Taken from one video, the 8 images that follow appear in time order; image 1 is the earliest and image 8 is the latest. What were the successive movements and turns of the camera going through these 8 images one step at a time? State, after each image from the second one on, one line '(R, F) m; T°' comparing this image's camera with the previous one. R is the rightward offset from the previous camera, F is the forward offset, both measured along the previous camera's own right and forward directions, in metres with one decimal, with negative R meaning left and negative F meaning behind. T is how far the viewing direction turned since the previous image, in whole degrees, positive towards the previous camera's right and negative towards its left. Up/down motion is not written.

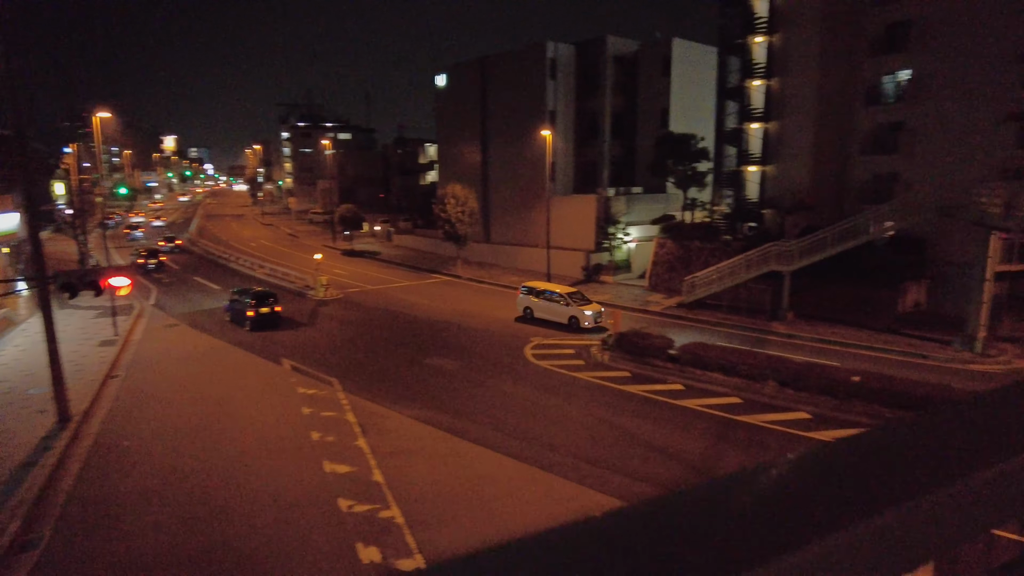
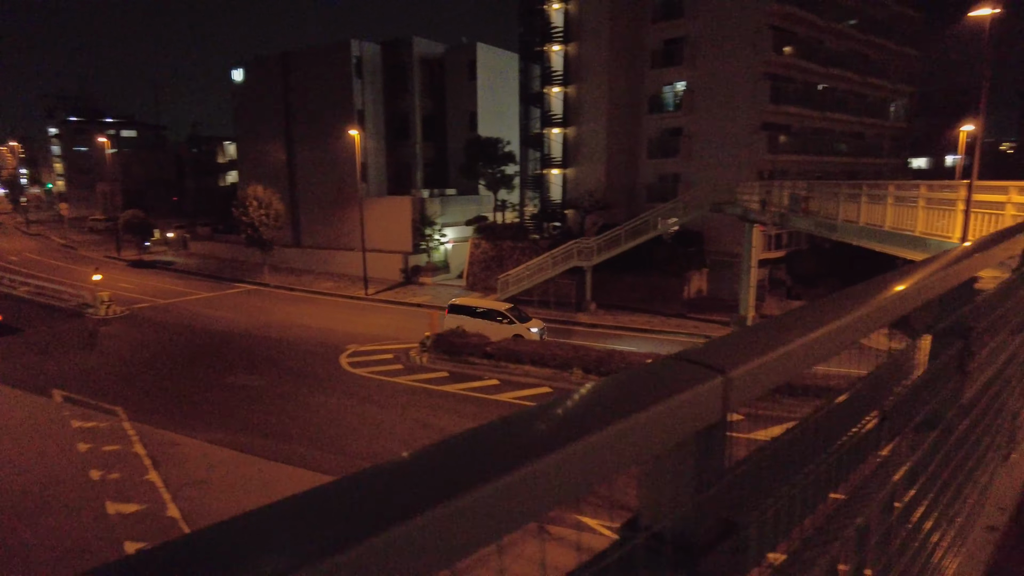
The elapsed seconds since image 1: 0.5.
(+2.7, +0.5) m; +13°
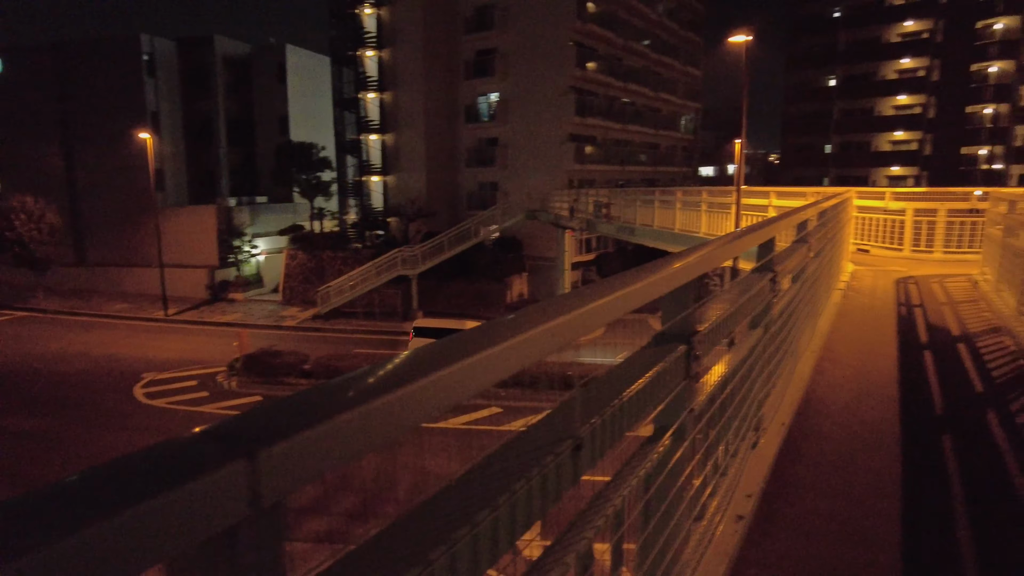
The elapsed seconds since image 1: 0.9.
(+0.8, +0.3) m; +16°
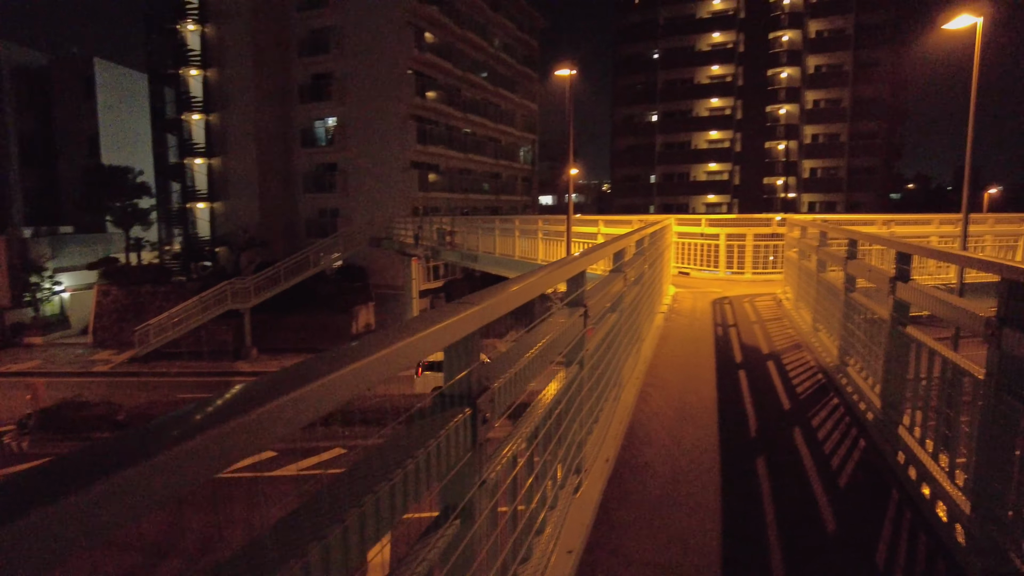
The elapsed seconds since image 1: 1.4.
(+0.2, +0.2) m; +15°
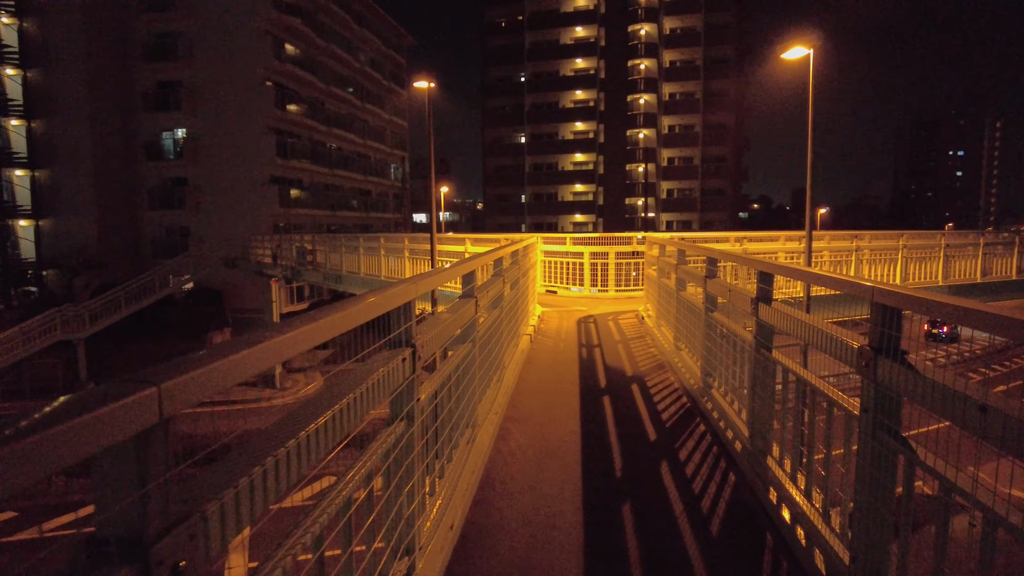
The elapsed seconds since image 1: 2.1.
(+0.1, +0.3) m; +12°
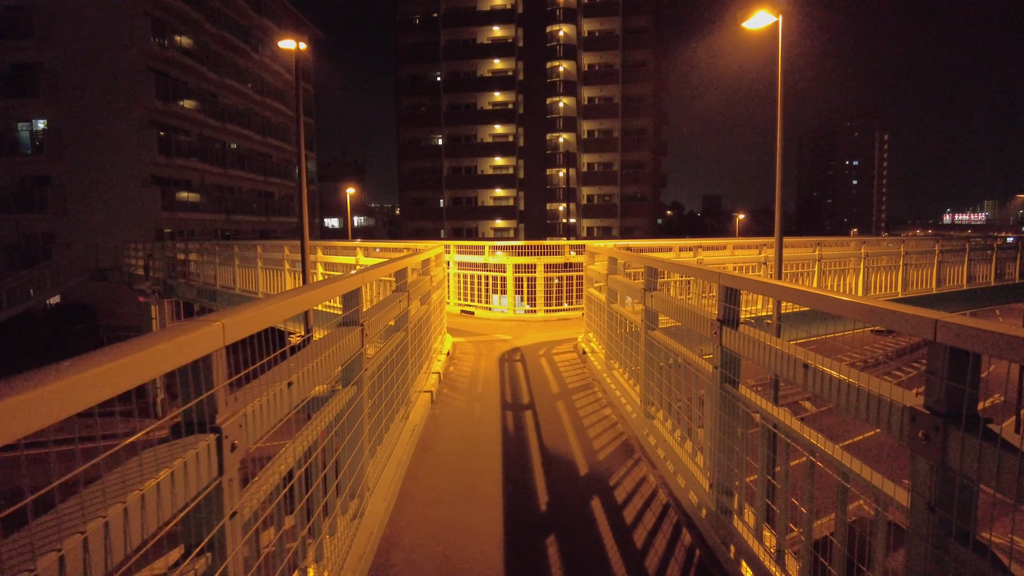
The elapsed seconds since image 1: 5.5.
(+0.1, +1.0) m; +8°
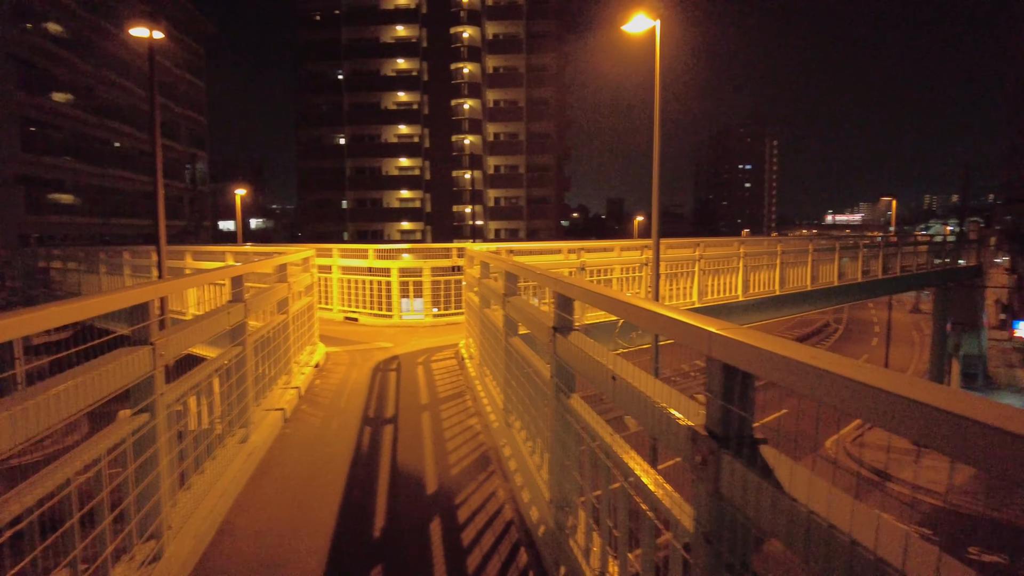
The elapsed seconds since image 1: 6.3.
(+0.2, +0.1) m; +9°
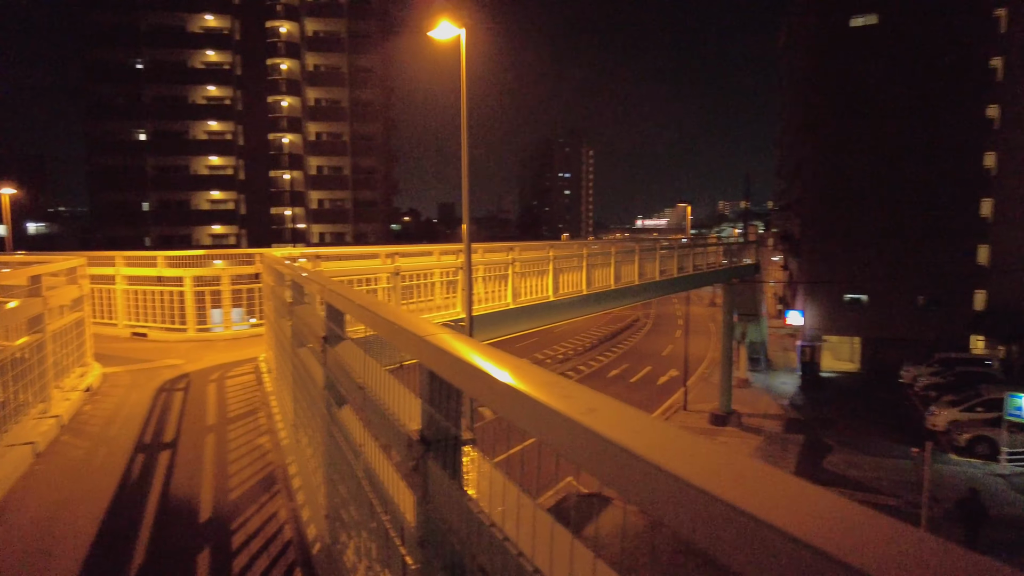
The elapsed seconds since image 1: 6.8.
(+0.1, 0.0) m; +16°
